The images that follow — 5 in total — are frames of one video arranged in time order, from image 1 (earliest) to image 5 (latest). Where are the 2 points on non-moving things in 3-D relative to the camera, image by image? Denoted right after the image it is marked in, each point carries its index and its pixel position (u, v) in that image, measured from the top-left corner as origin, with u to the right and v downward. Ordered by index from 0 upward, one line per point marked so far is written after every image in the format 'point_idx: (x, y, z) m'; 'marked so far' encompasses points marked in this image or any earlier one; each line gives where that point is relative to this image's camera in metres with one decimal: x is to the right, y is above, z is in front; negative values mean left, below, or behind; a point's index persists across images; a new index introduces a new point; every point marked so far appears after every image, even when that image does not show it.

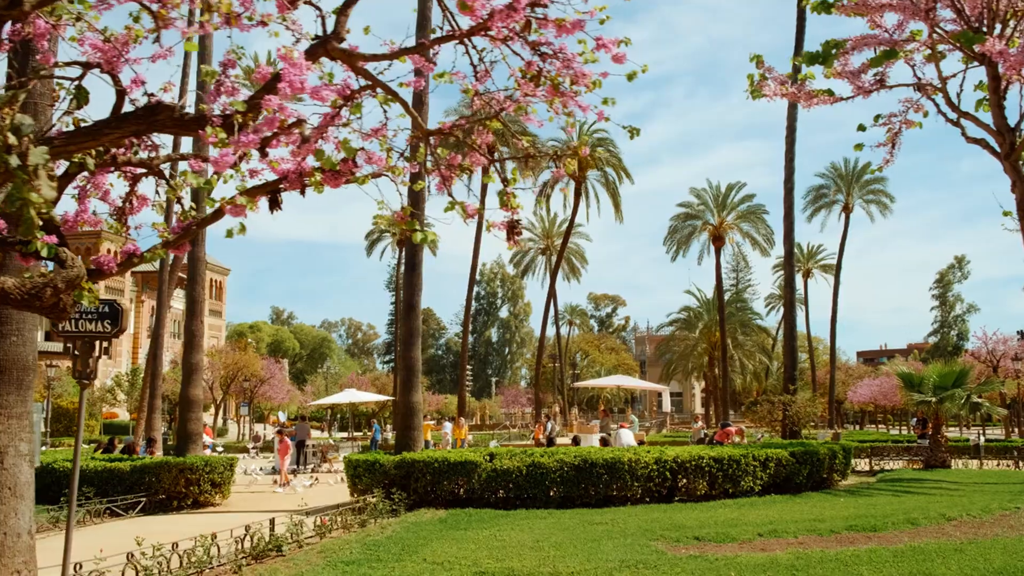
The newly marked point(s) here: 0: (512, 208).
0: (0.0, +0.4, +4.3) m
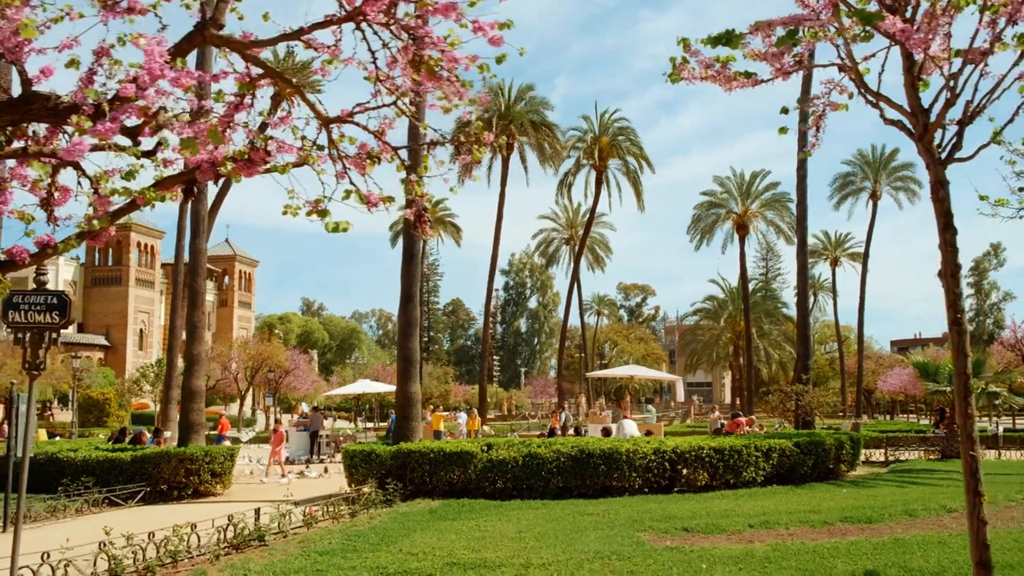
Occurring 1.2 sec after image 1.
0: (-0.5, +0.5, +4.2) m
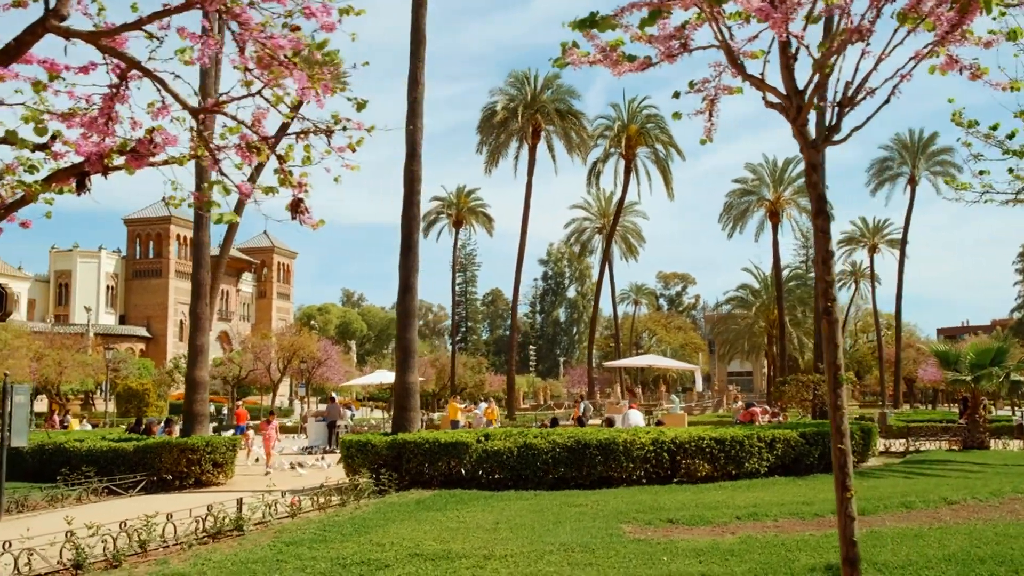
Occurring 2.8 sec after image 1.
0: (-1.1, +0.5, +4.2) m
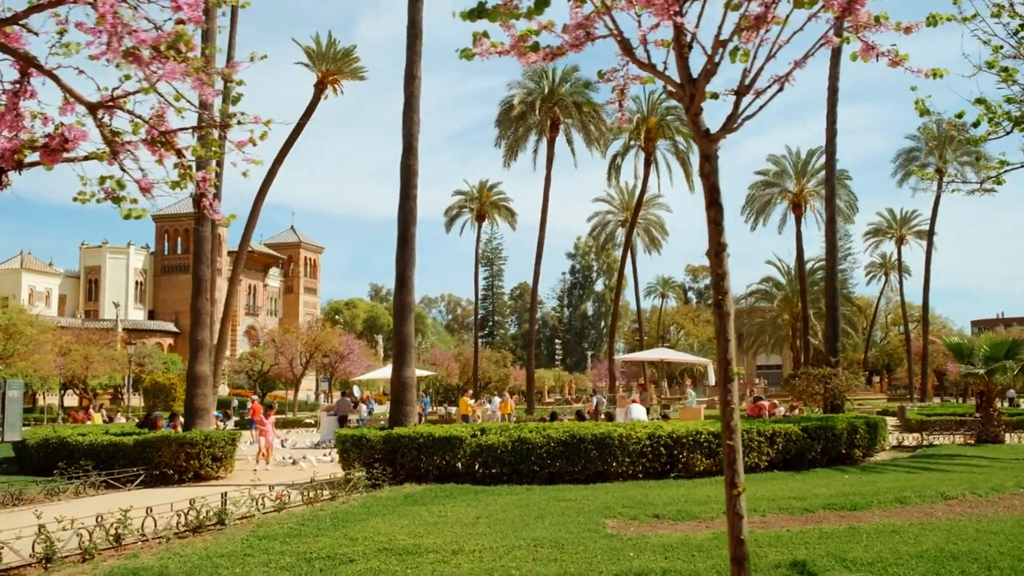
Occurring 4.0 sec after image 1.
0: (-1.5, +0.5, +4.2) m
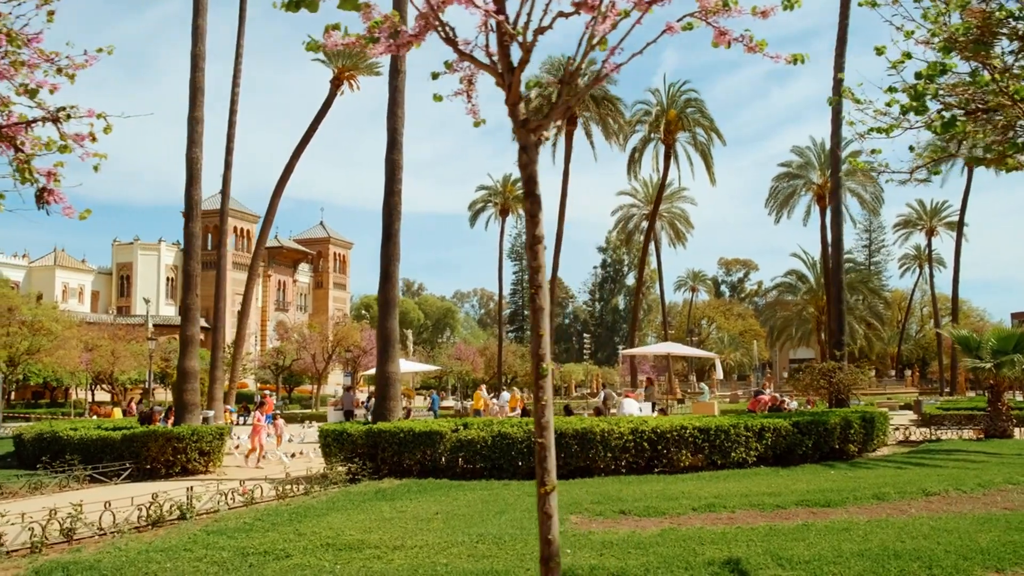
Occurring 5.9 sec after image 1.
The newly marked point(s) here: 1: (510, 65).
0: (-2.3, +0.5, +4.2) m
1: (0.0, +0.9, +3.6) m
